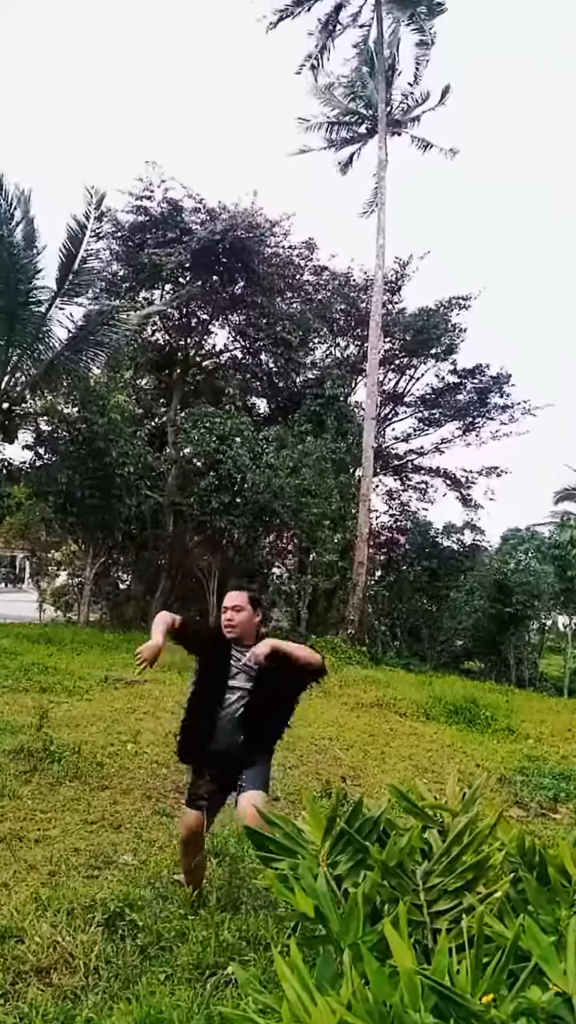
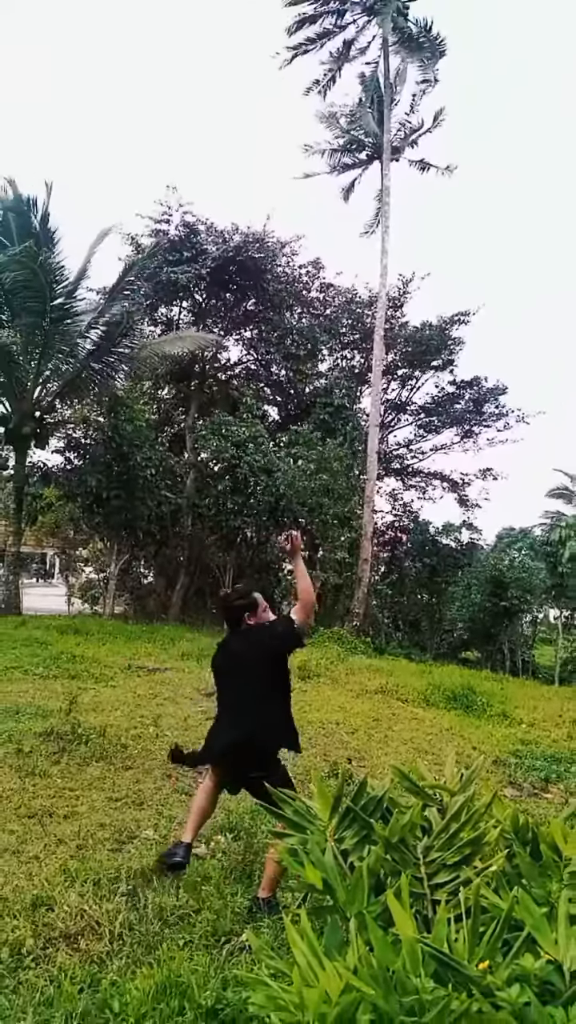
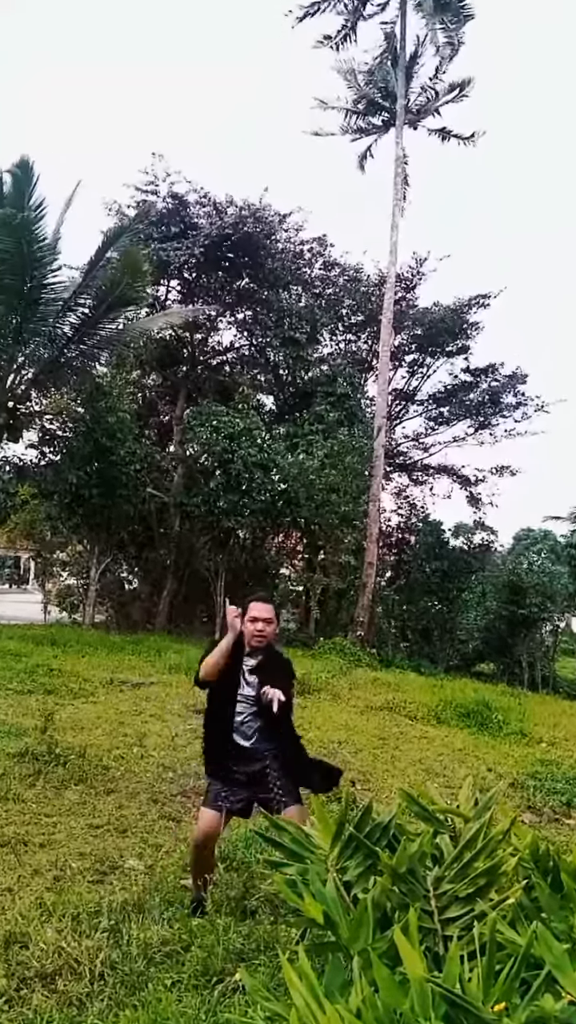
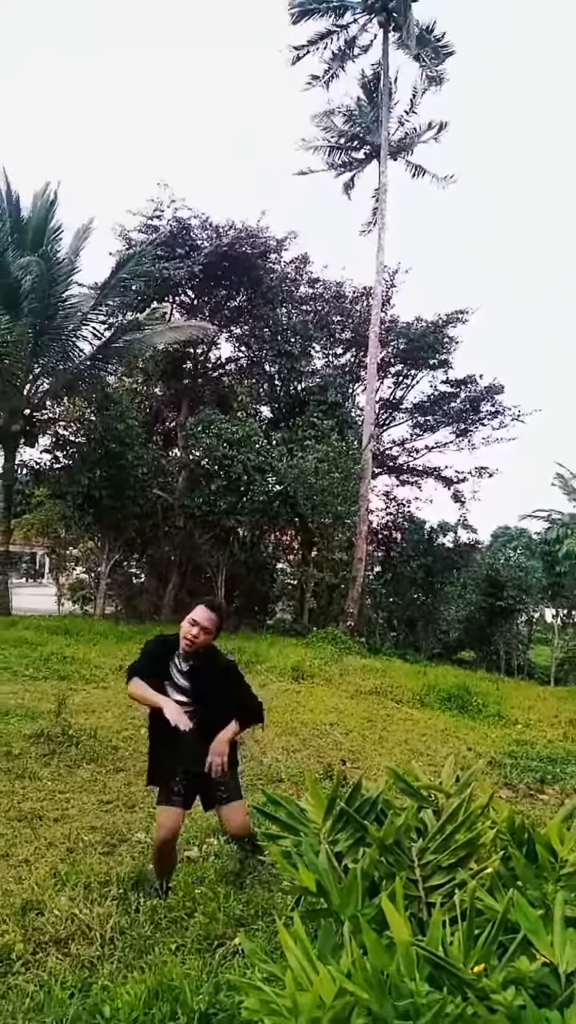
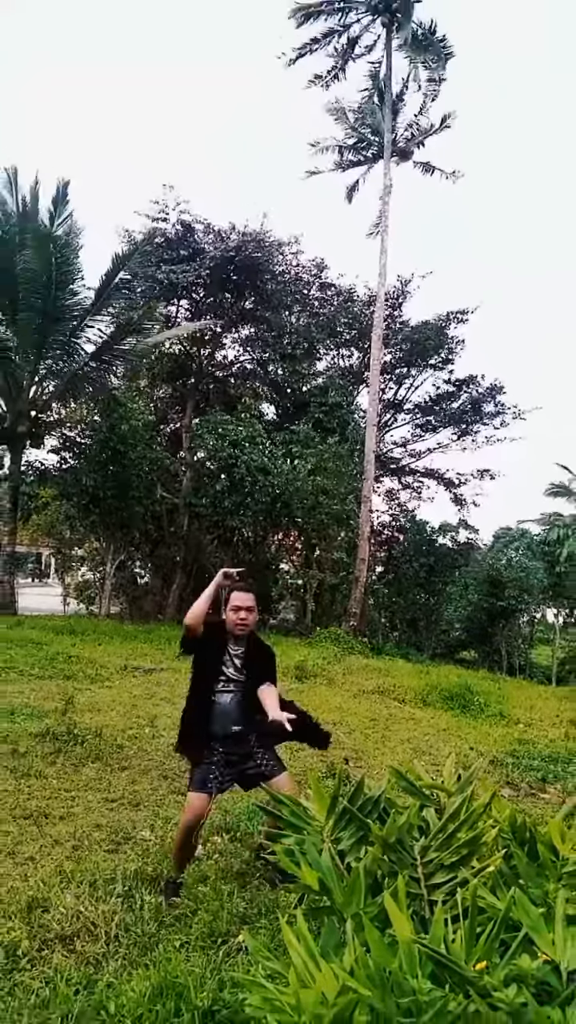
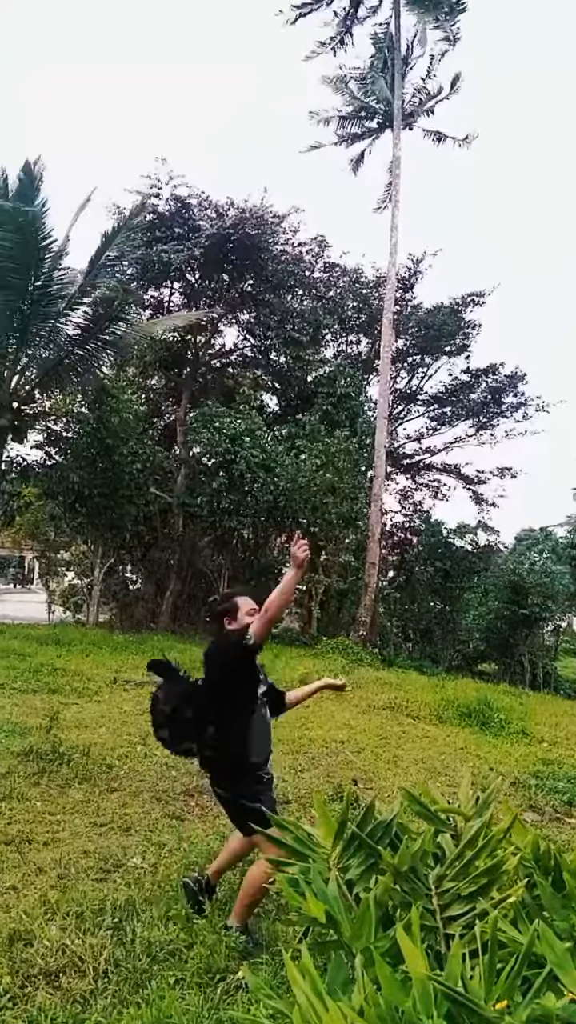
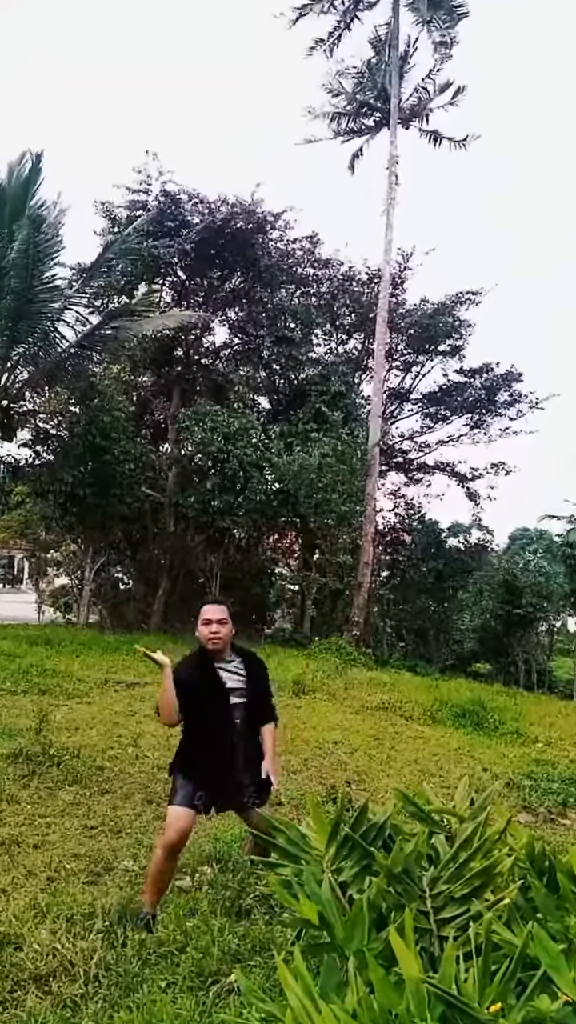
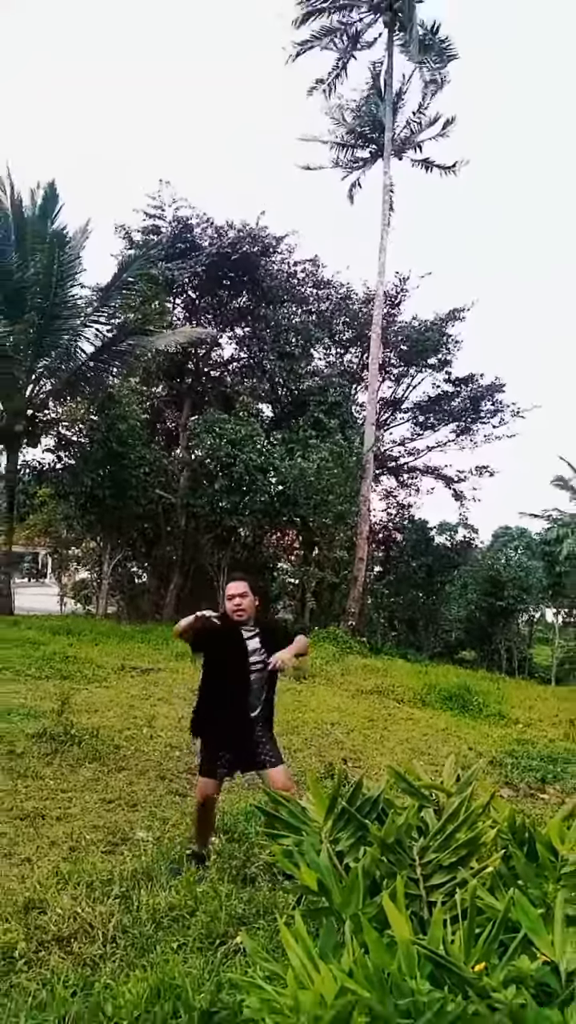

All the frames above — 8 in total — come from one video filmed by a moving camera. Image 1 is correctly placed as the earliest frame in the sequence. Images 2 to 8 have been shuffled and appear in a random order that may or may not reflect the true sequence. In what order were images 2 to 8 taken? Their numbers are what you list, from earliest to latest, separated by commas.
2, 6, 5, 3, 8, 7, 4
